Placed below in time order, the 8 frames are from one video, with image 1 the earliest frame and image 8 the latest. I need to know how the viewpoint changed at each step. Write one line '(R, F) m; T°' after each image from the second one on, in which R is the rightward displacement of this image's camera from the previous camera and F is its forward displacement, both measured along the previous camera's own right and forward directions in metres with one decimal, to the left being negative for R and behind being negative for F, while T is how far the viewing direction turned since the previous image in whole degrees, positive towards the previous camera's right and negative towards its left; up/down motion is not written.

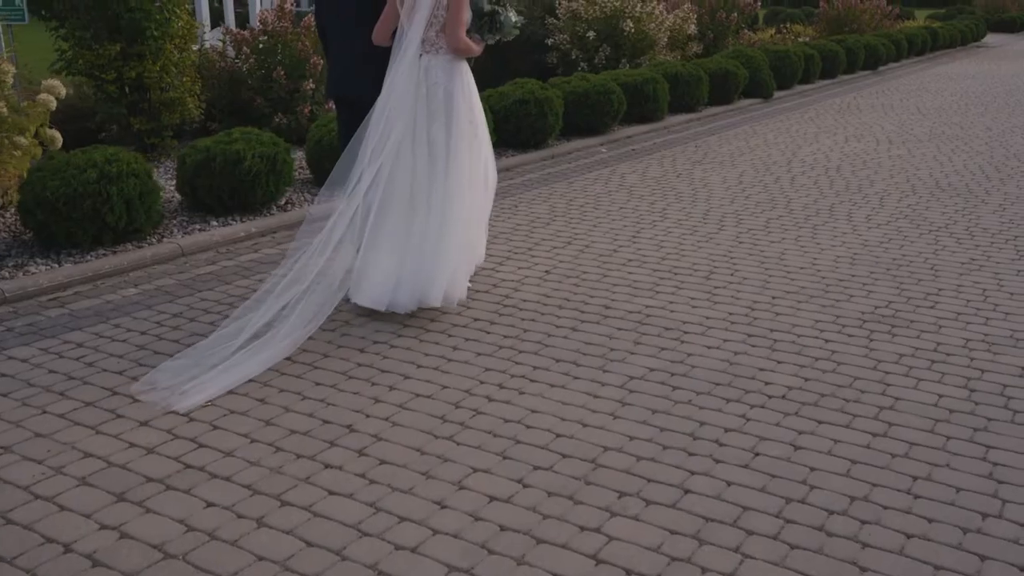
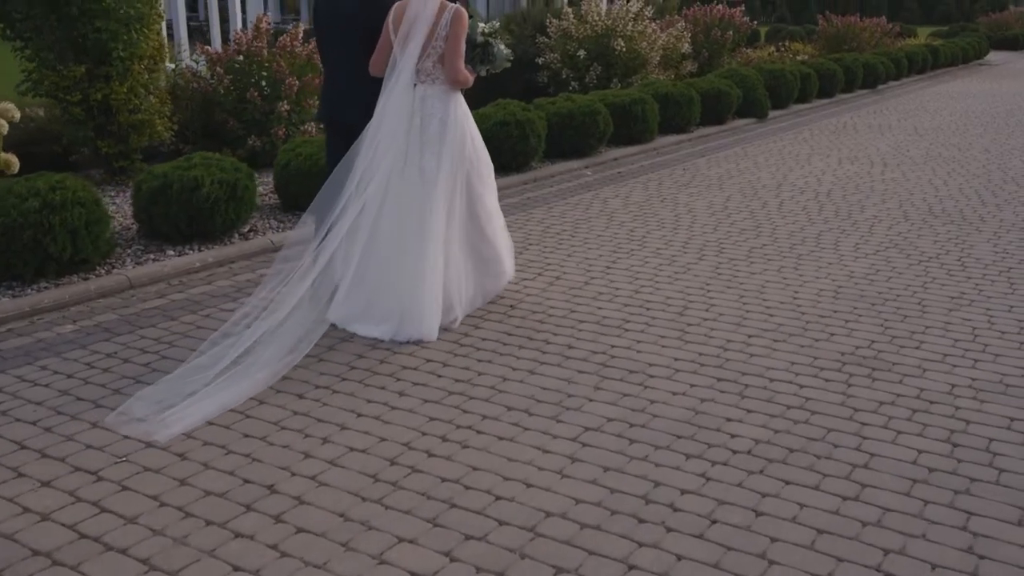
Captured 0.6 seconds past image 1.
(+0.2, +0.3) m; 0°
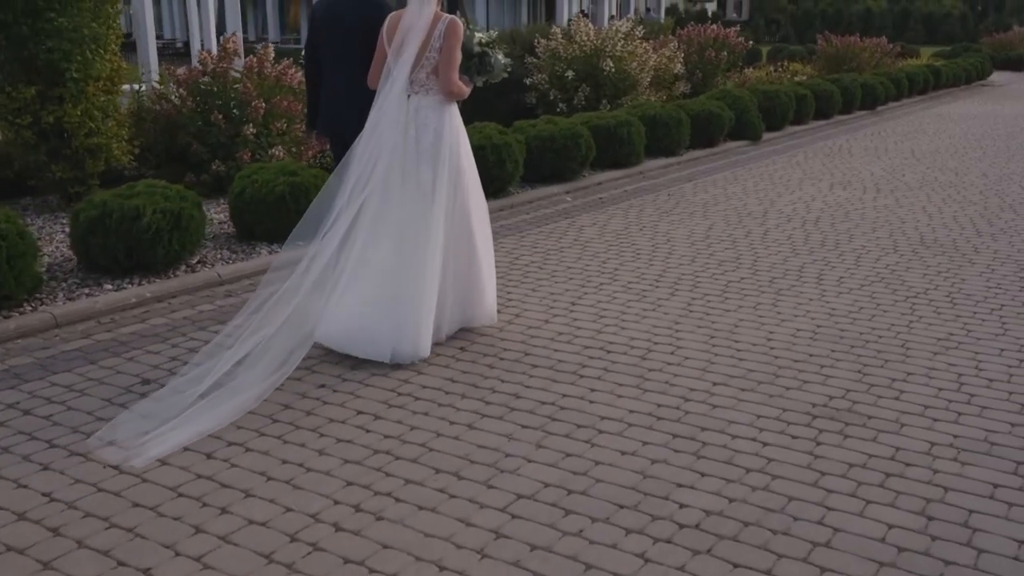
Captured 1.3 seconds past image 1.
(+0.3, +0.4) m; 0°
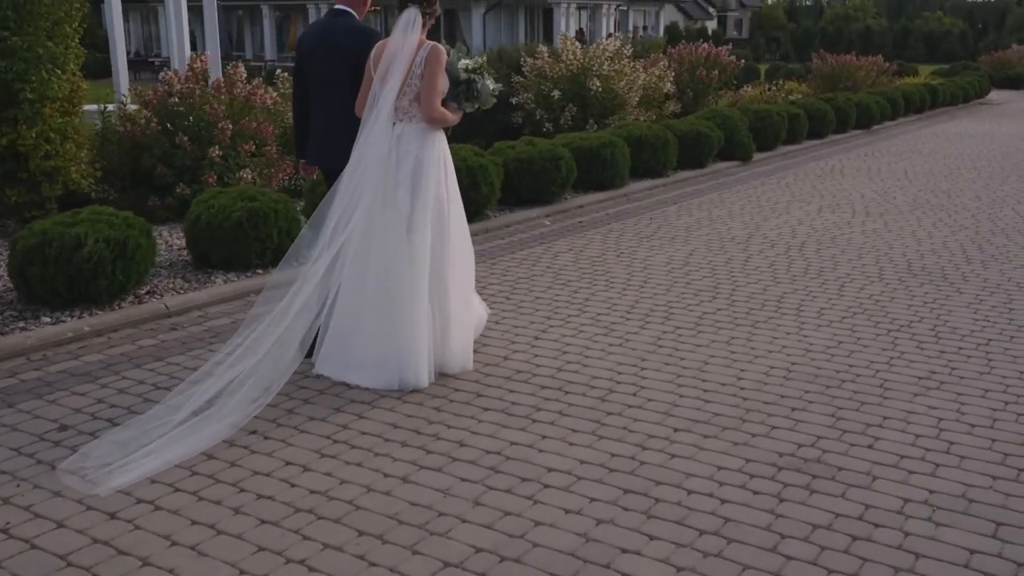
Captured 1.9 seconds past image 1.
(+0.2, +0.3) m; 0°
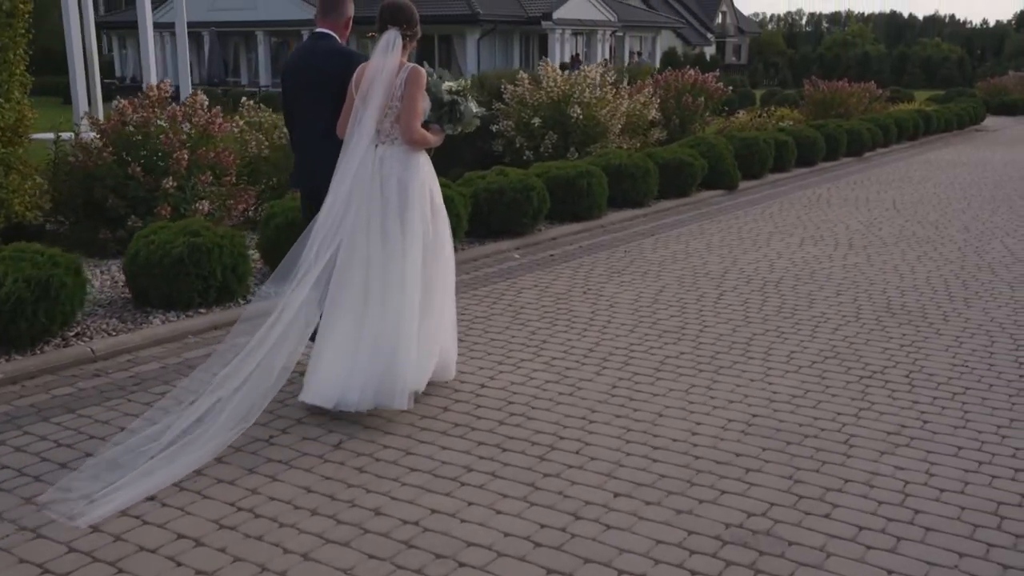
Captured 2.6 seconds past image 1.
(+0.3, +0.4) m; 0°
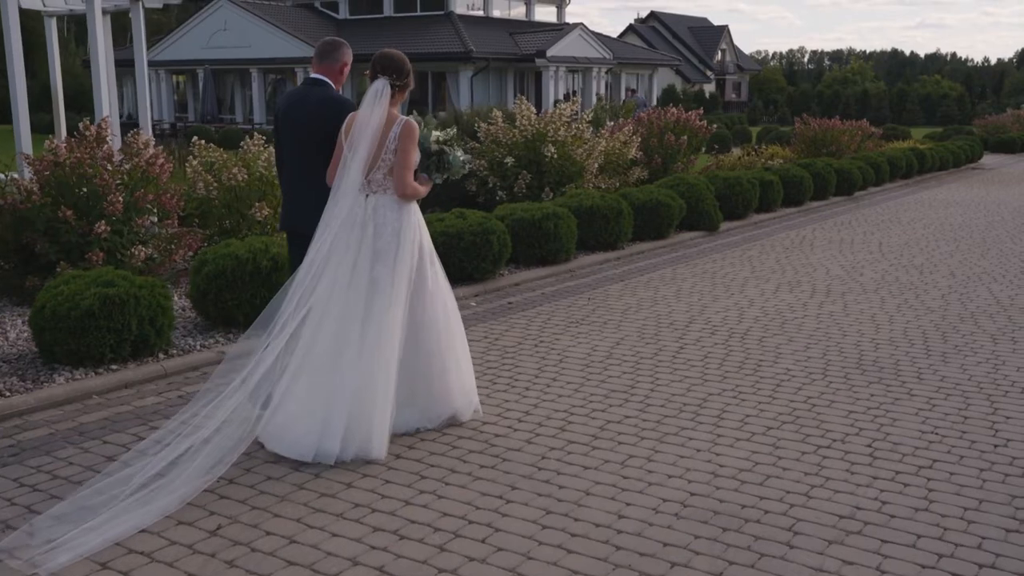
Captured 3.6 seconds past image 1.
(+0.4, +0.5) m; 0°
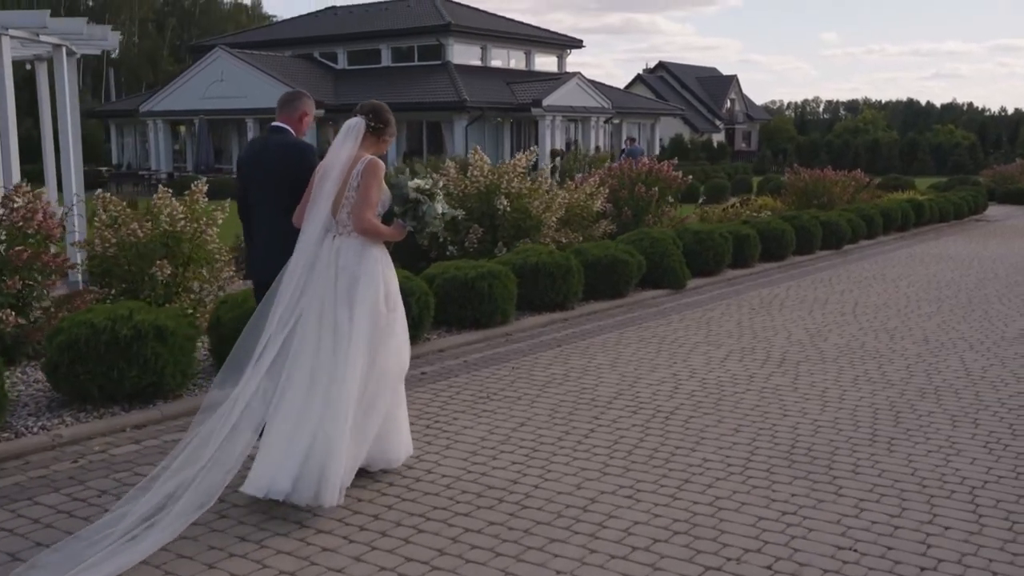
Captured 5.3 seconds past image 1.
(+0.8, +0.8) m; -1°
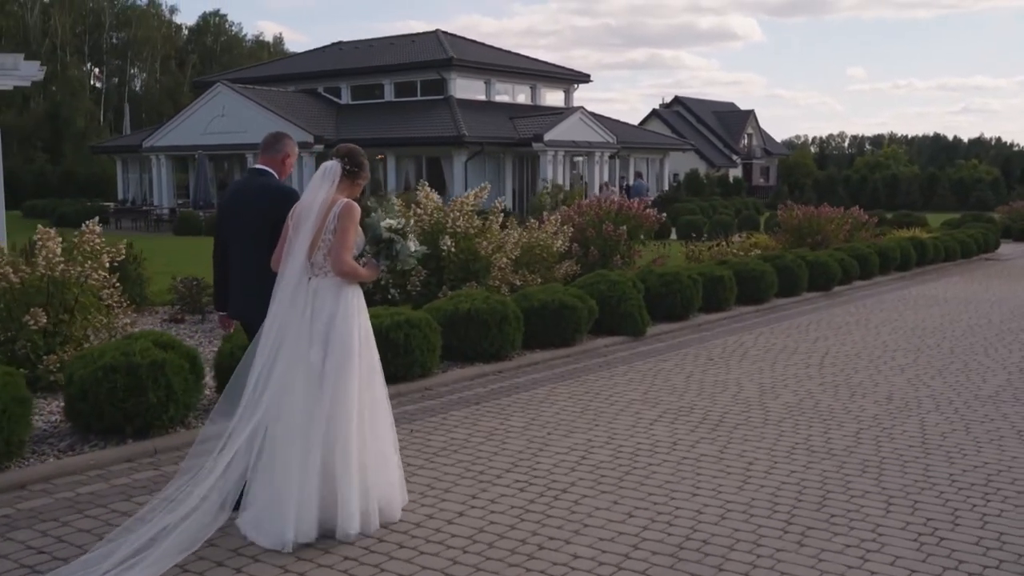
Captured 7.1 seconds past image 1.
(+0.9, +0.8) m; -1°
